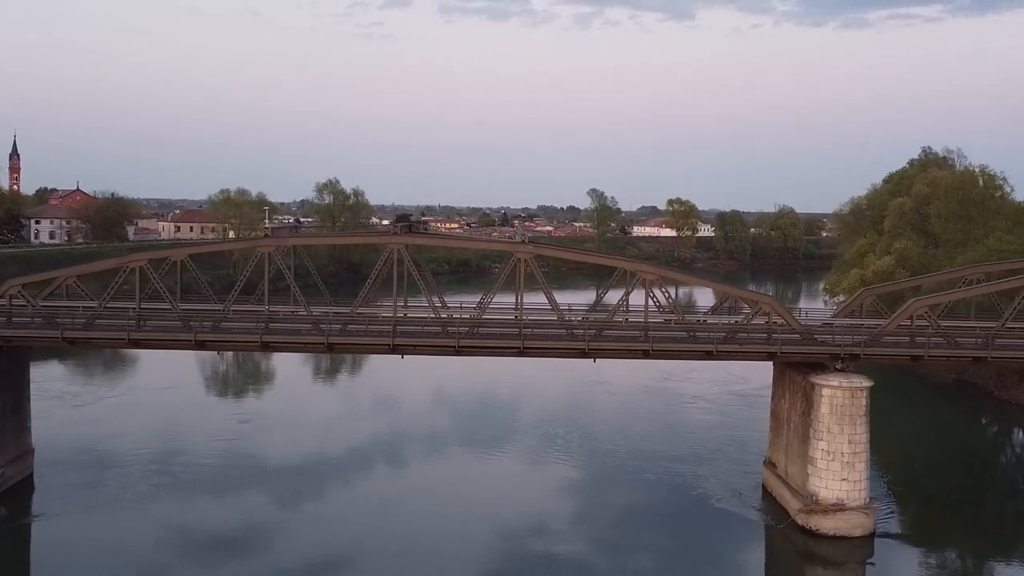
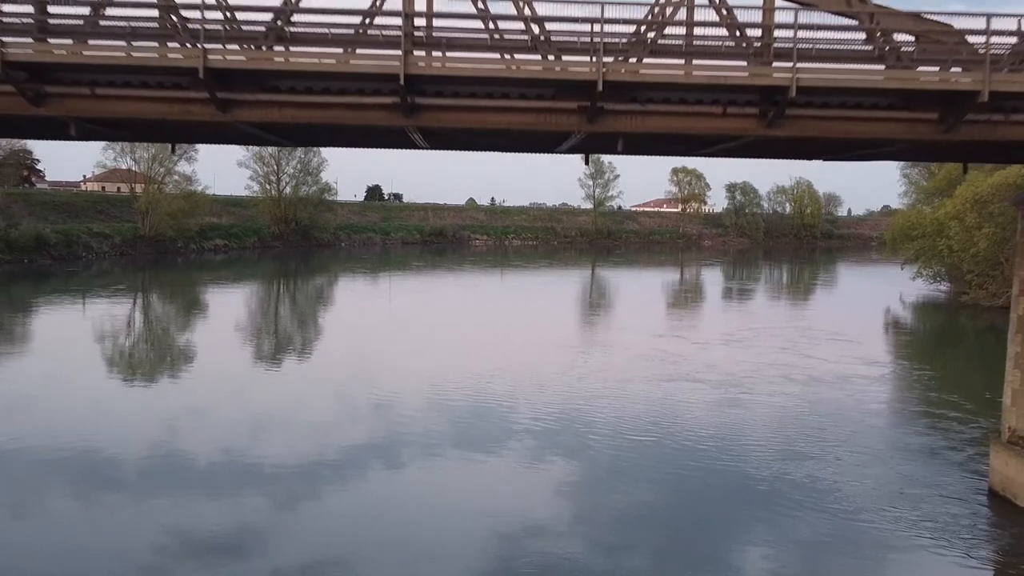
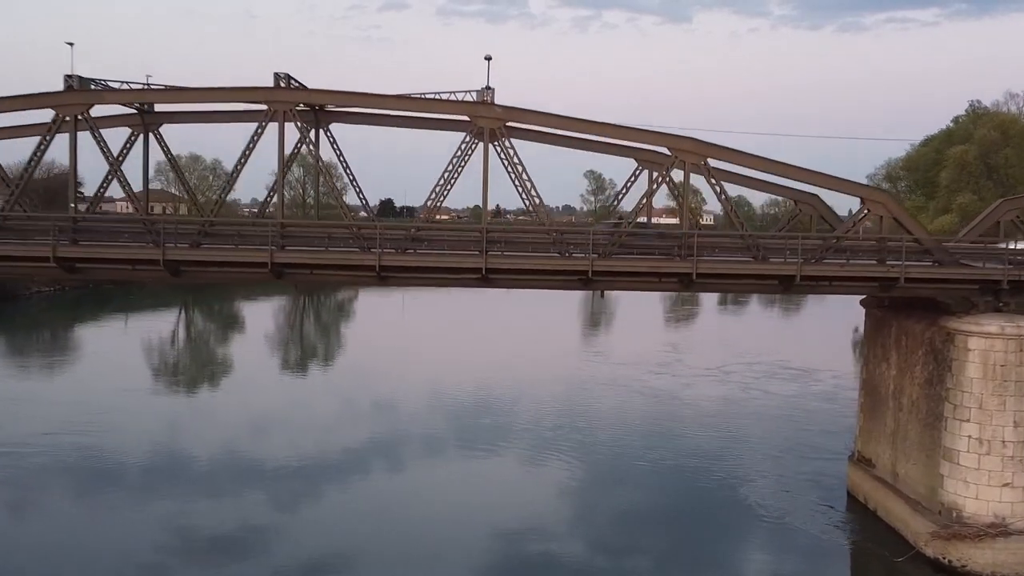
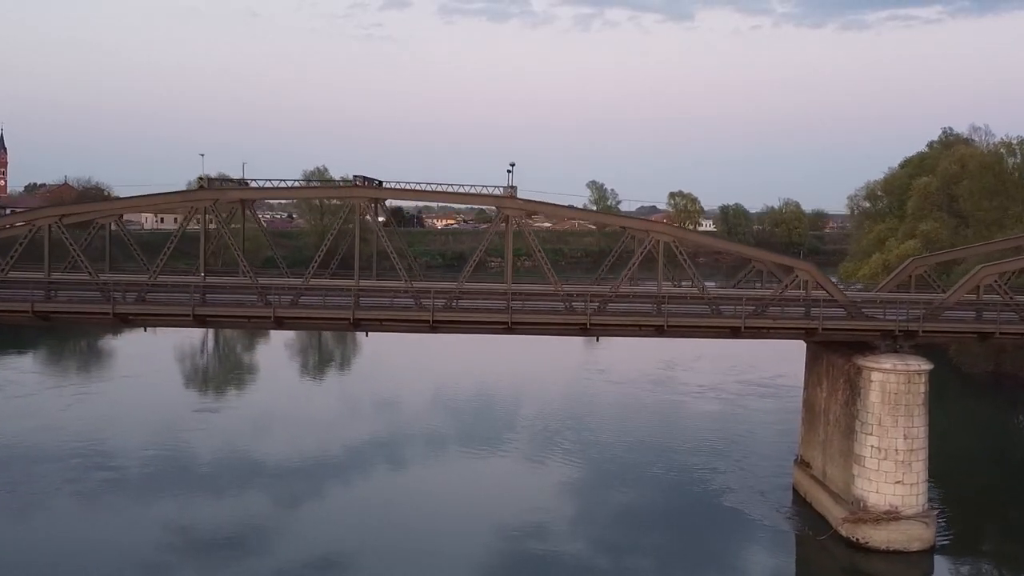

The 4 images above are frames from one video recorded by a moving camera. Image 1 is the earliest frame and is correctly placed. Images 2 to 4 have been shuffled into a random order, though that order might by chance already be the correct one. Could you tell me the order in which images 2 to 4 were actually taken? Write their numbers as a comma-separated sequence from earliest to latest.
4, 3, 2
